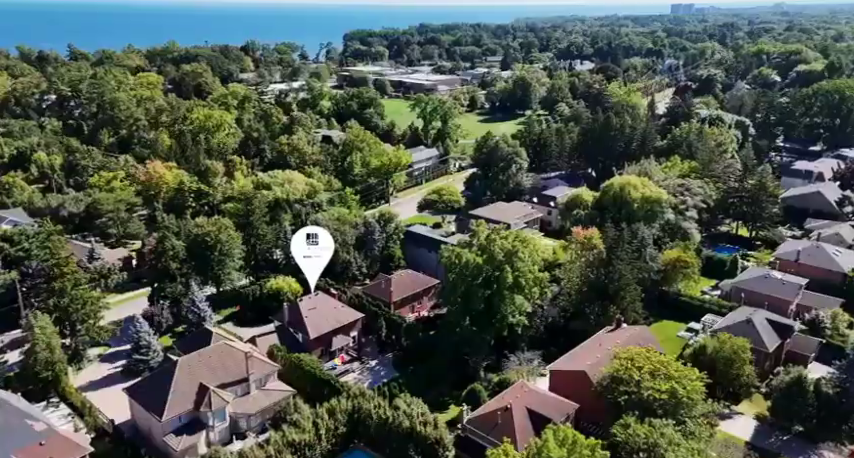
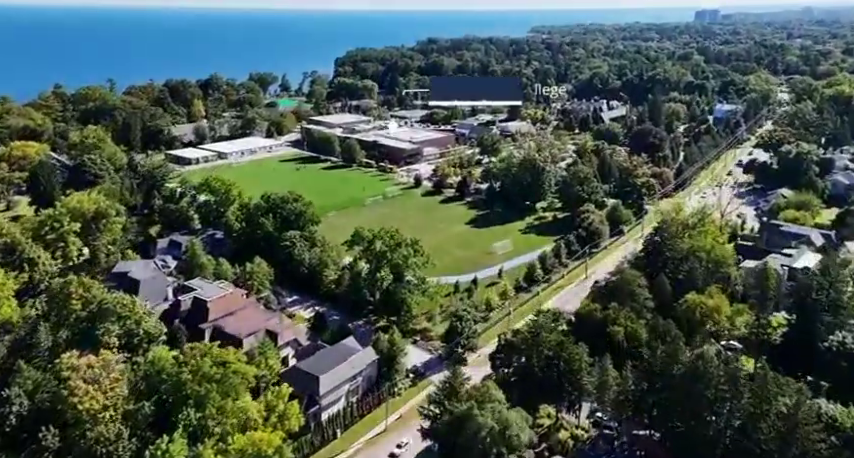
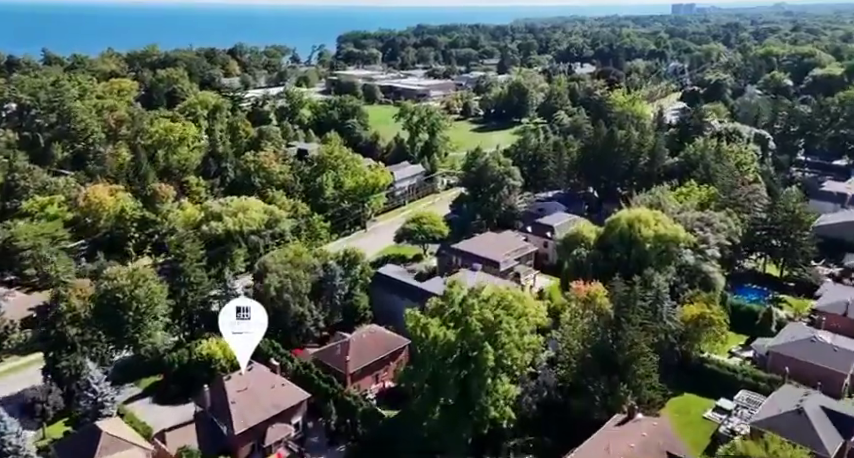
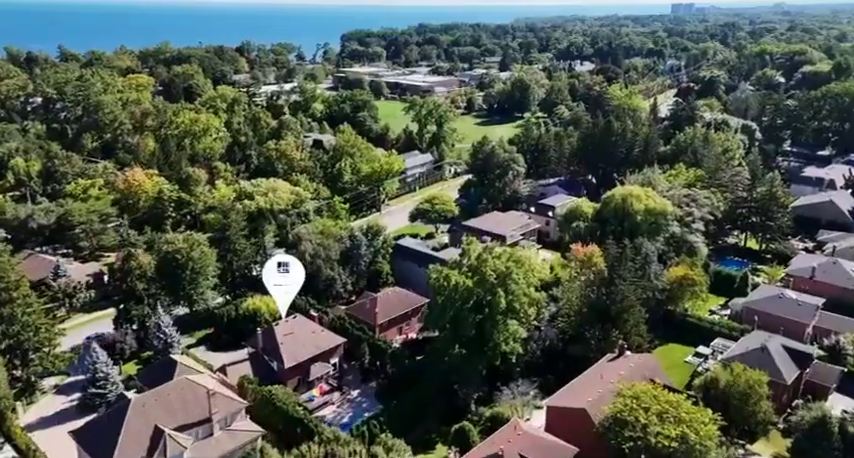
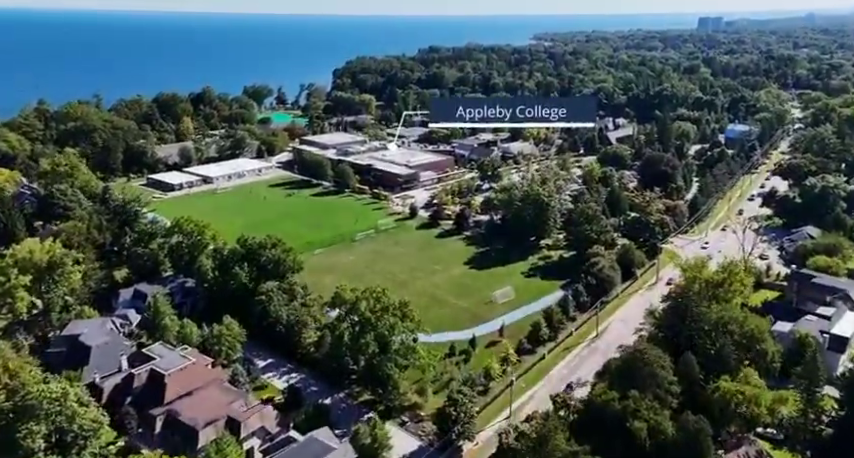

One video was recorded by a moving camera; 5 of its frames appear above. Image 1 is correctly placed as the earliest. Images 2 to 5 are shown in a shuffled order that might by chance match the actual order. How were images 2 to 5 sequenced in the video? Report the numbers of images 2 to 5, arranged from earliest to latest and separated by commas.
4, 3, 2, 5
